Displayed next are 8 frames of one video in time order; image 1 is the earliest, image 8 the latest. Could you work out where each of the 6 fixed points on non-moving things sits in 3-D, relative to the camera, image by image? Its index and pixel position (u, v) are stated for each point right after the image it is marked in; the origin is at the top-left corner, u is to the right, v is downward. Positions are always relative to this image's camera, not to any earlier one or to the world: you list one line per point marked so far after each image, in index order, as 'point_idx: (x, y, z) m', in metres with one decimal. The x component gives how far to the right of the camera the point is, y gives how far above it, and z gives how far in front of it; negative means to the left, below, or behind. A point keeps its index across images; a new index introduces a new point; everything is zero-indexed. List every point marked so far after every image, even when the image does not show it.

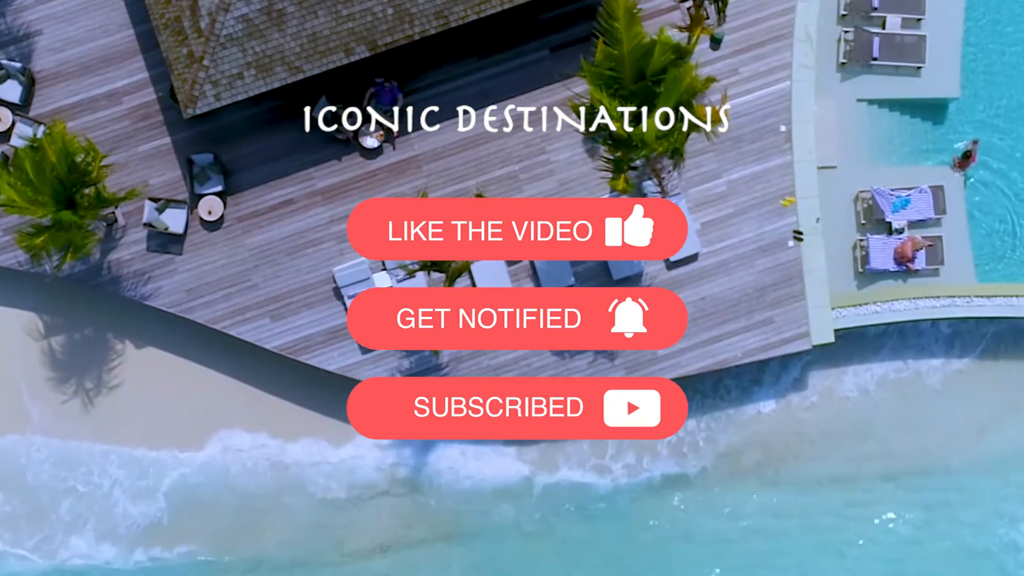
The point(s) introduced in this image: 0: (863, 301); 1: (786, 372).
0: (+6.5, -0.2, +13.4) m
1: (+5.4, -1.6, +14.2) m
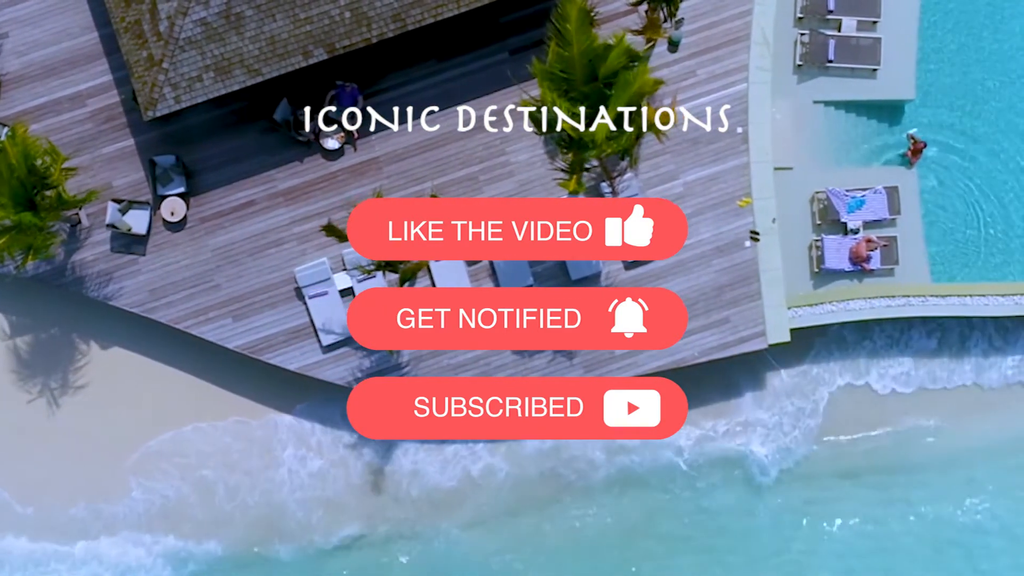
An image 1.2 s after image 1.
0: (+5.7, -0.2, +13.5) m
1: (+4.7, -1.6, +14.4) m
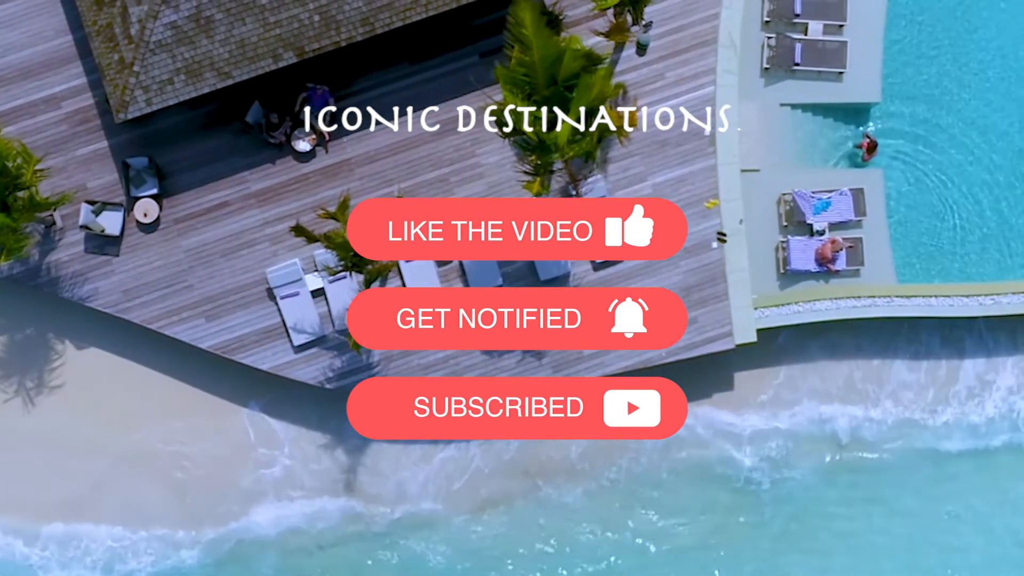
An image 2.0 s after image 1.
0: (+5.2, -0.3, +13.7) m
1: (+4.1, -1.7, +14.5) m
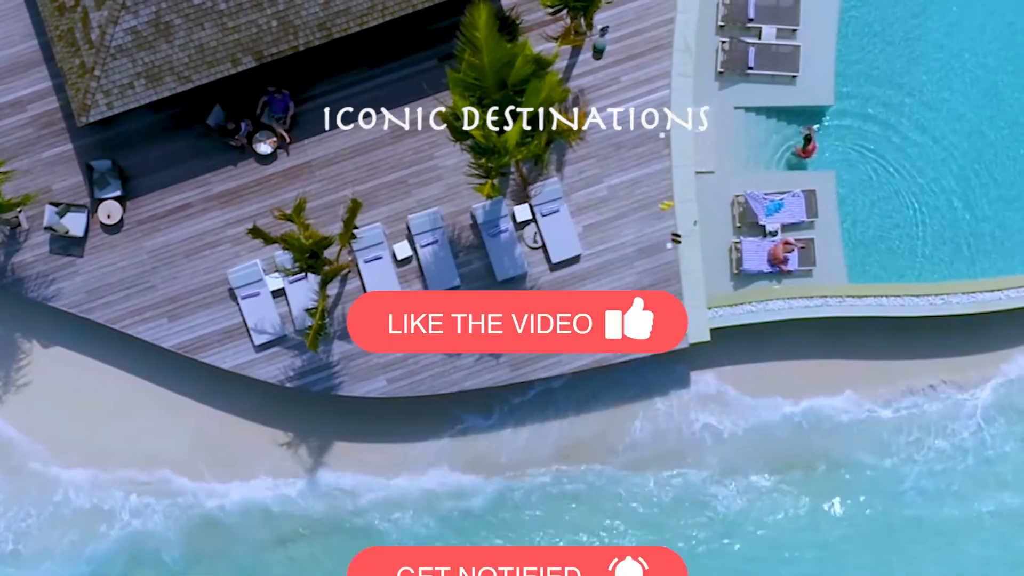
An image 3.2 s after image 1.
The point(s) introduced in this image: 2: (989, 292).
0: (+4.4, -0.3, +13.9) m
1: (+3.3, -1.7, +14.8) m
2: (+9.2, -0.1, +13.9) m
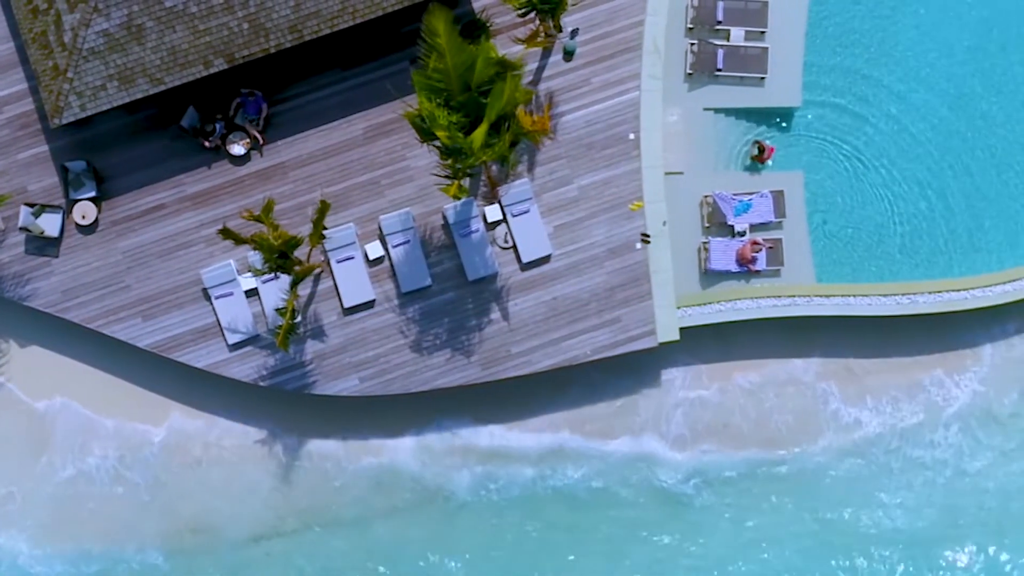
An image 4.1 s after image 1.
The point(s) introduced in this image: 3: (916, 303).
0: (+3.8, -0.2, +14.0) m
1: (+2.7, -1.6, +14.9) m
2: (+8.7, -0.1, +14.1) m
3: (+7.9, -0.3, +14.1) m
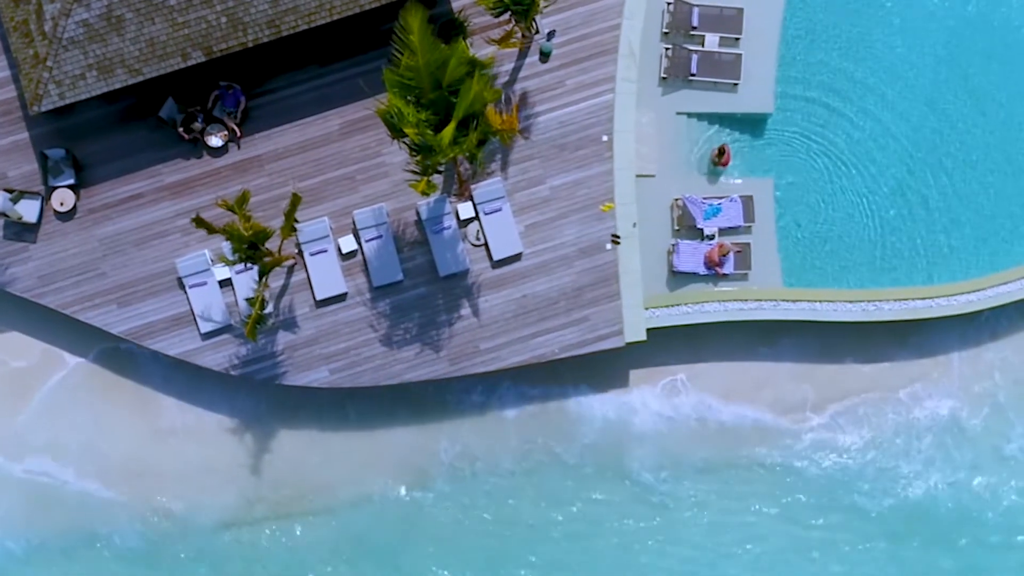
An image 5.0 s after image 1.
0: (+3.2, -0.3, +14.2) m
1: (+2.1, -1.7, +15.1) m
2: (+8.1, -0.2, +14.3) m
3: (+7.3, -0.4, +14.2) m
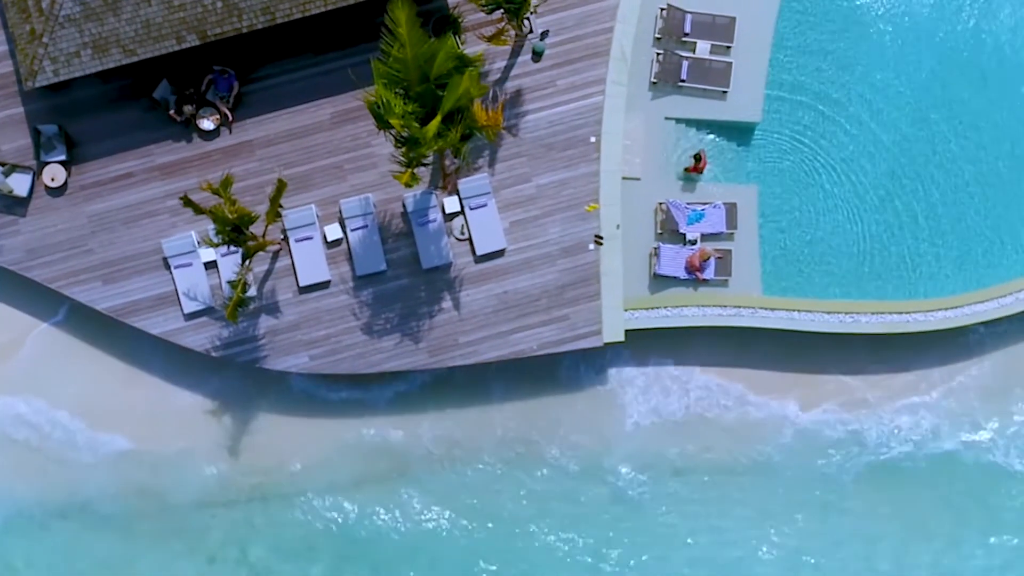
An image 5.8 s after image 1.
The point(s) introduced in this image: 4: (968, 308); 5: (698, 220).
0: (+2.8, -0.3, +14.4) m
1: (+1.7, -1.7, +15.2) m
2: (+7.7, -0.5, +14.4) m
3: (+6.9, -0.7, +14.4) m
4: (+9.2, -0.4, +14.5) m
5: (+3.7, +1.3, +14.3) m
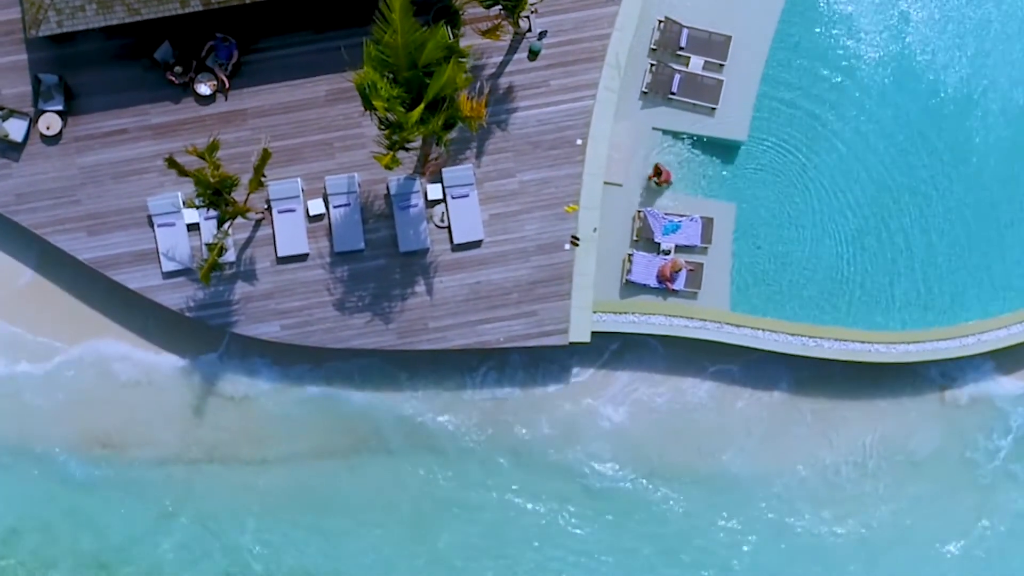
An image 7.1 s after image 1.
0: (+2.3, -0.5, +14.6) m
1: (+1.0, -1.6, +15.5) m
2: (+7.1, -1.1, +14.6) m
3: (+6.2, -1.2, +14.6) m
4: (+8.5, -1.1, +14.7) m
5: (+3.3, +1.1, +14.5) m
